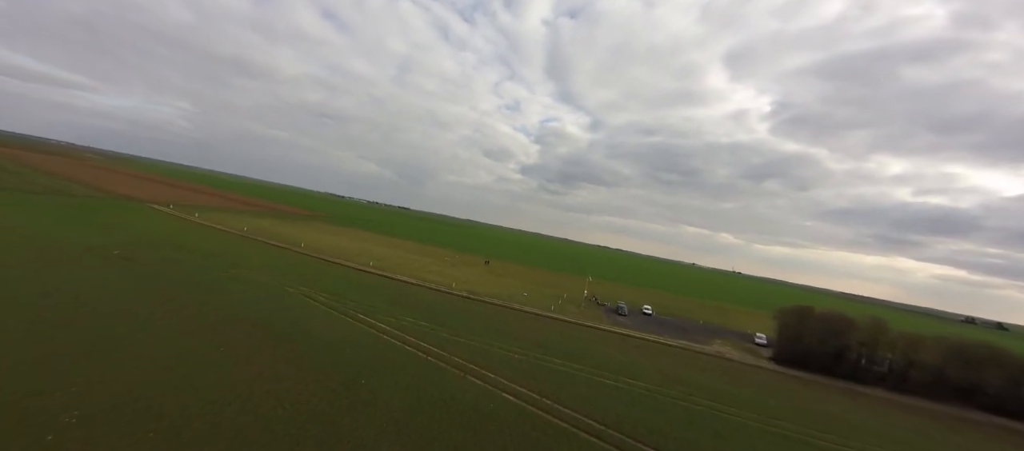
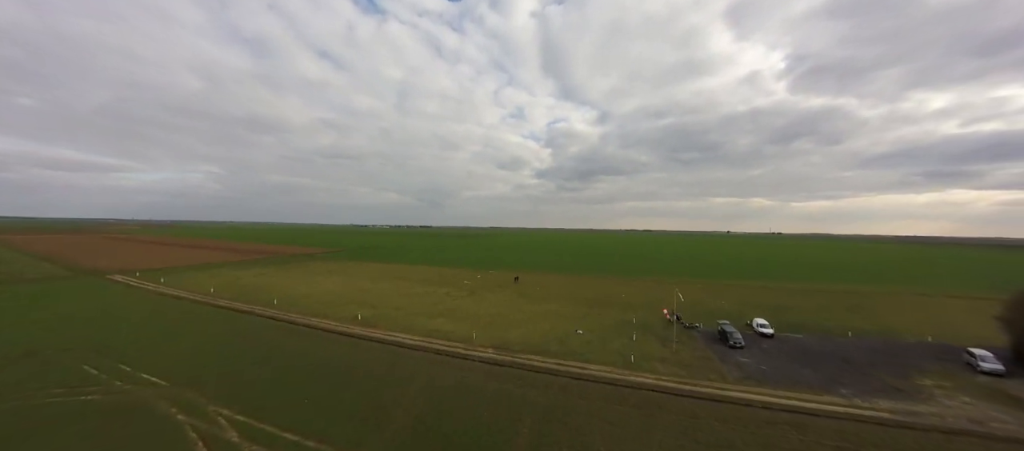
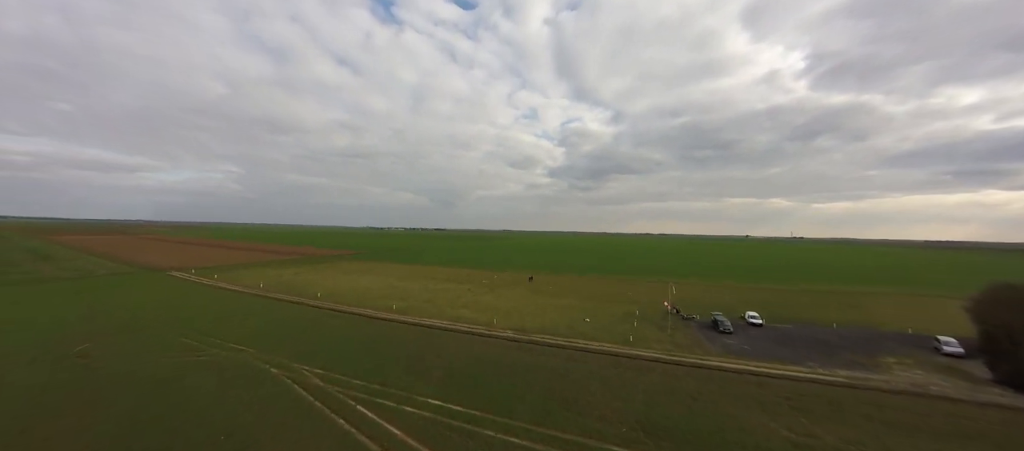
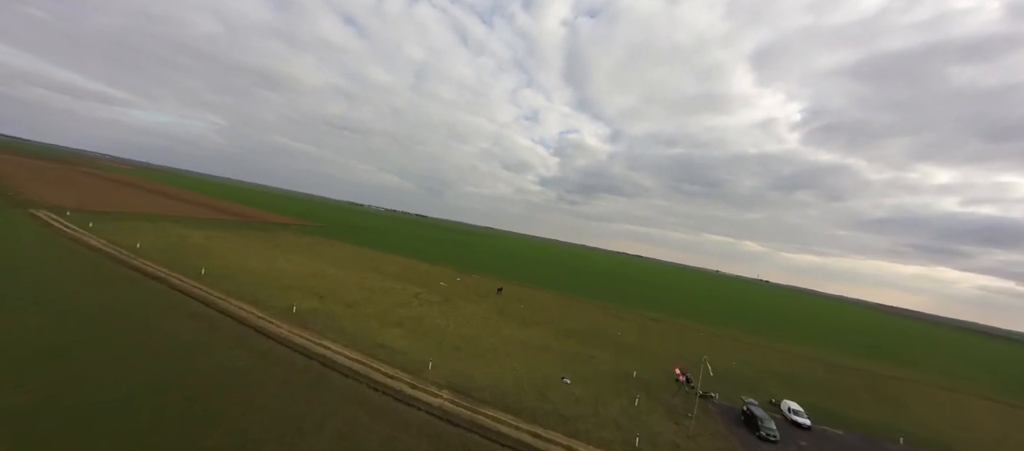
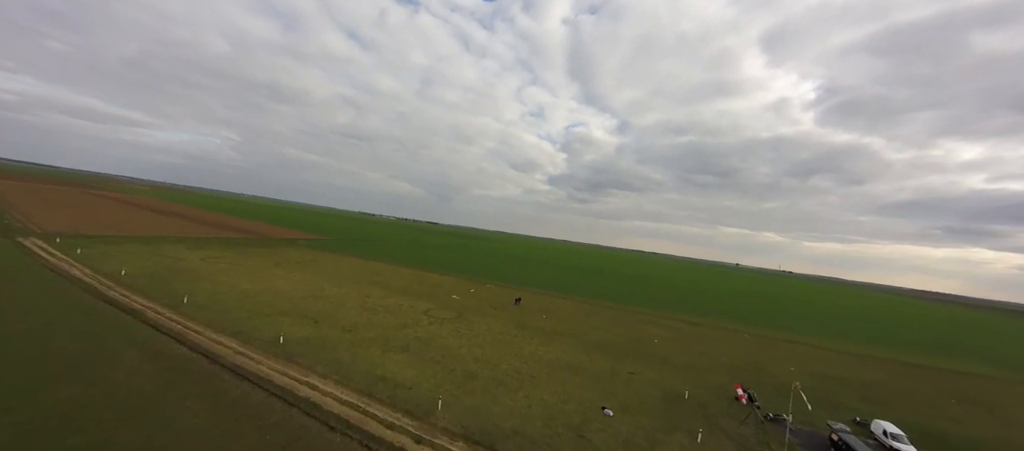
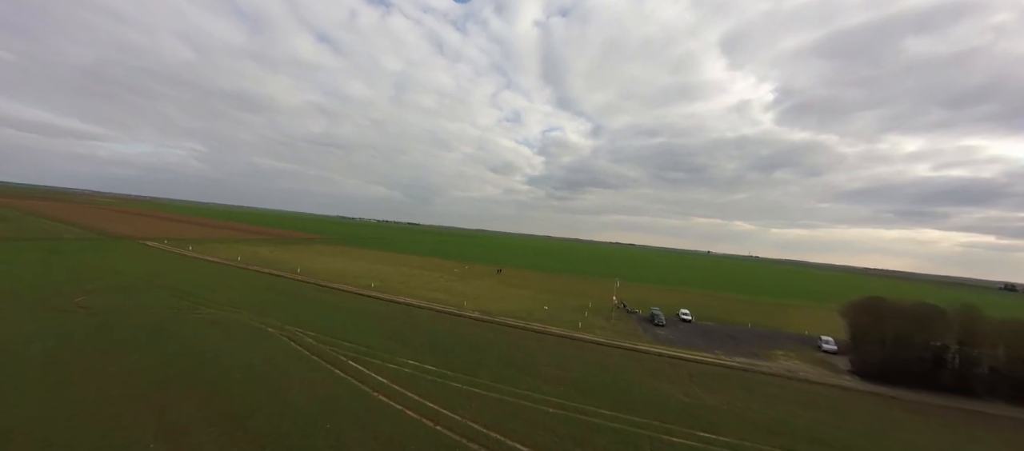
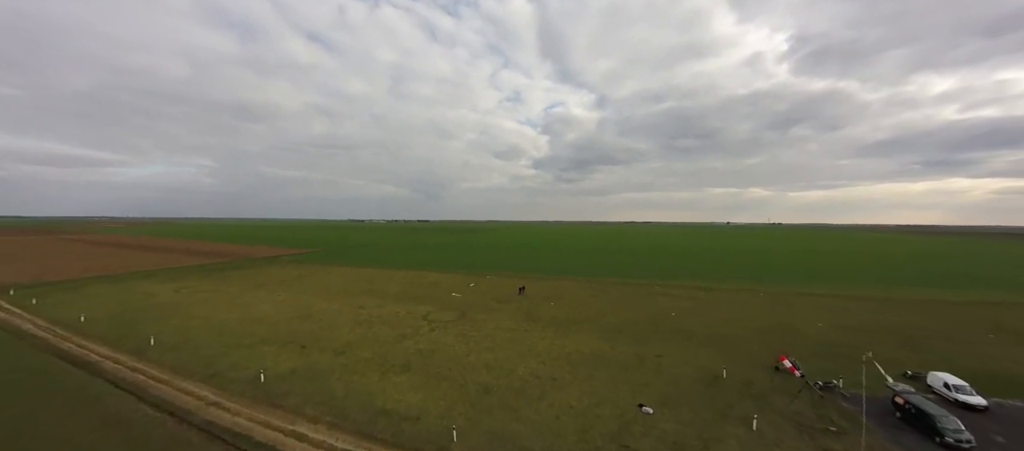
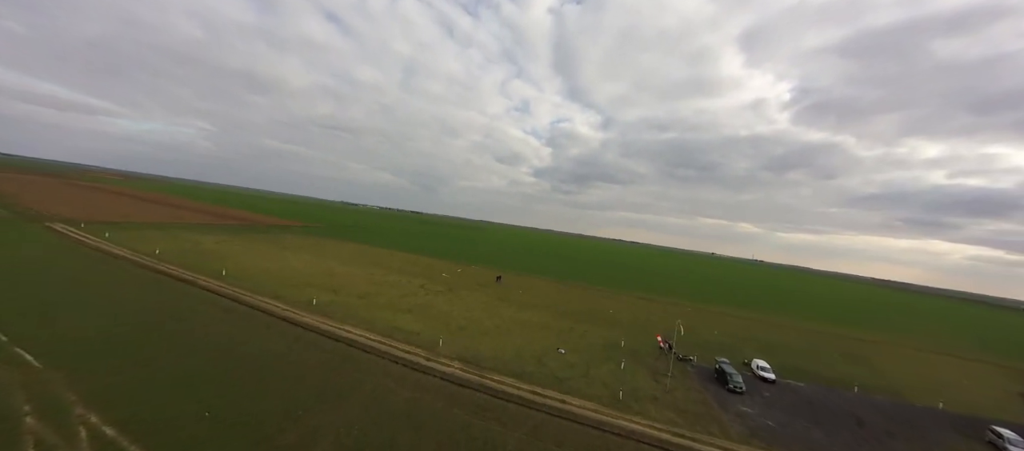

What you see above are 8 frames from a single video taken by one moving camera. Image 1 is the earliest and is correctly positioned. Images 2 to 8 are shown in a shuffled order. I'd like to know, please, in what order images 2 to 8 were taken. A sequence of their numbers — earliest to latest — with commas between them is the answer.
6, 3, 2, 8, 4, 5, 7
